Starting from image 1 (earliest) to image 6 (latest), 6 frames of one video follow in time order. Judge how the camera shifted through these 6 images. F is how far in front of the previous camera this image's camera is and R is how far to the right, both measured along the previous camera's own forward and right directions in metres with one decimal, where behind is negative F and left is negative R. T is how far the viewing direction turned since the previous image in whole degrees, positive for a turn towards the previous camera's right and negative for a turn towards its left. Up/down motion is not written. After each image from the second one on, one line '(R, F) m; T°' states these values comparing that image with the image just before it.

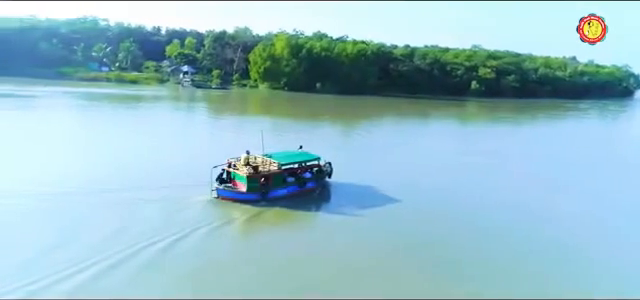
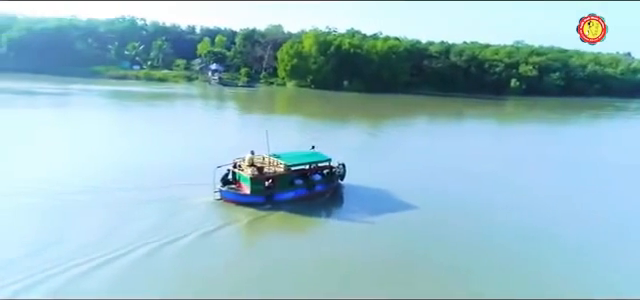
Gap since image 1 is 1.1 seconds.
(+1.0, +1.0) m; -5°
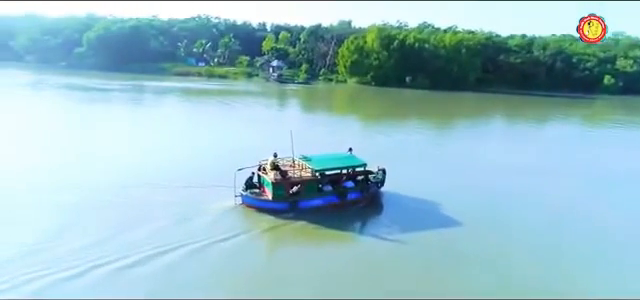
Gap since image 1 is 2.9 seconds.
(+1.4, +1.7) m; -10°
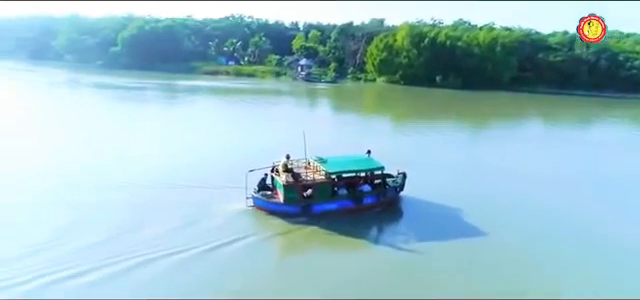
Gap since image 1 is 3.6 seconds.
(+0.6, +0.6) m; -4°
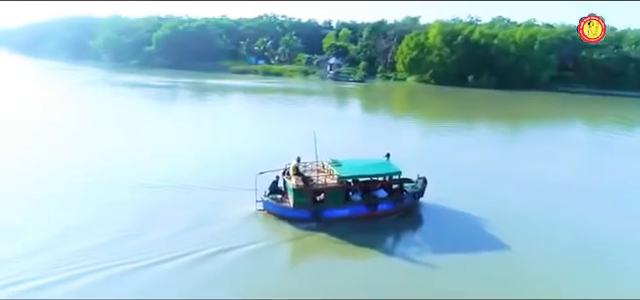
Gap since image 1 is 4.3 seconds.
(+0.6, +0.7) m; -5°
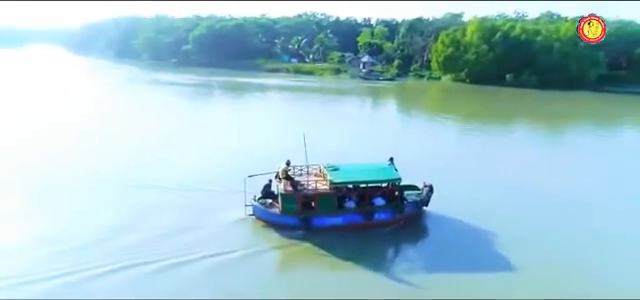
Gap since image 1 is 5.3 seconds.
(+1.4, +1.0) m; -6°
